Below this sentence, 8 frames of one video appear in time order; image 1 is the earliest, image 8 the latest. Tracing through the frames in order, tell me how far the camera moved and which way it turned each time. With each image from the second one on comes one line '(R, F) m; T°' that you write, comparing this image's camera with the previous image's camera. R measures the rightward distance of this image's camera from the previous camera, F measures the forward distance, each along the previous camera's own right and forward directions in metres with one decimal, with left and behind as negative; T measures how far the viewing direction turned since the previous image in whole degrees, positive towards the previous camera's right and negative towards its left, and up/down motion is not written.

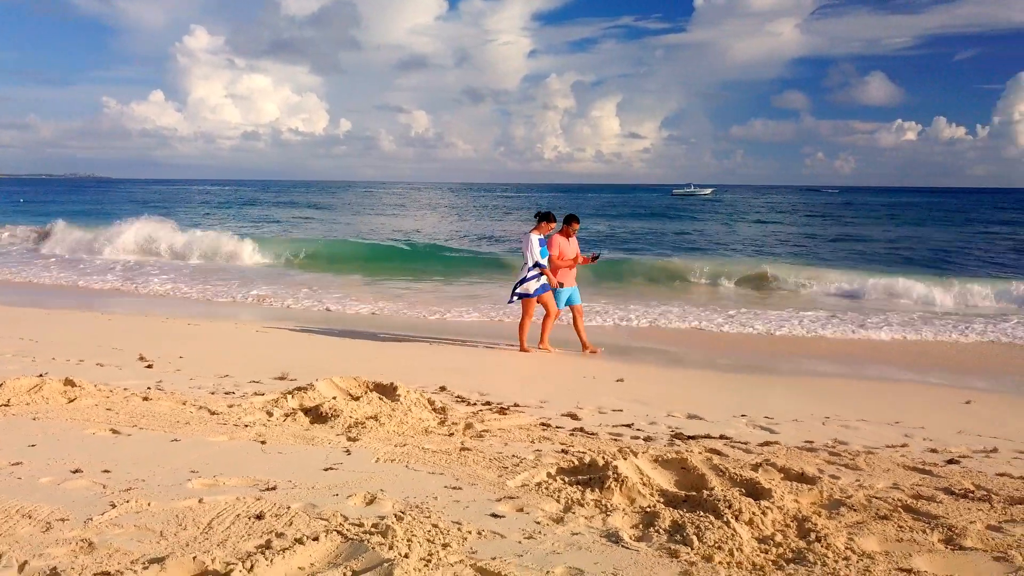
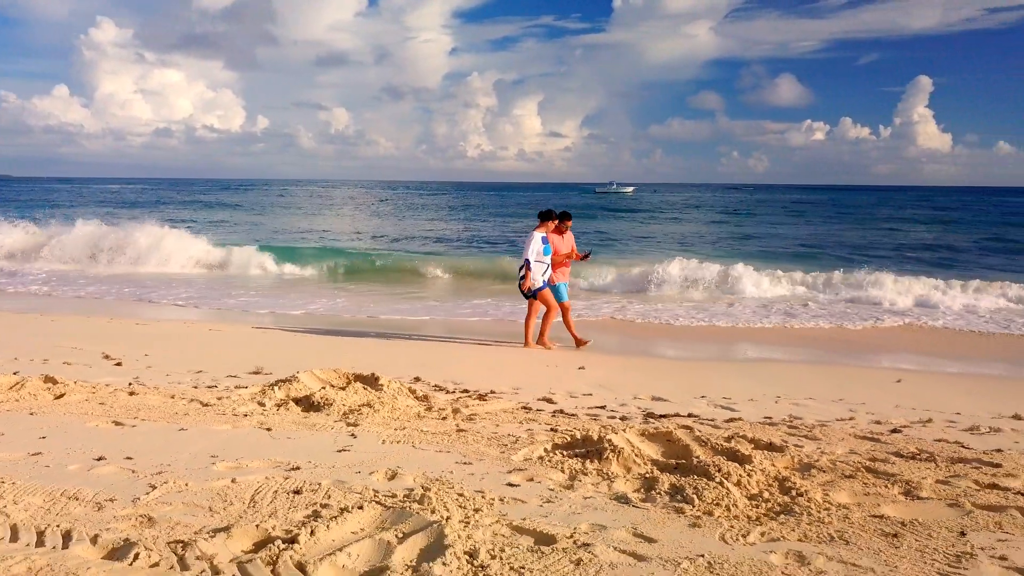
(-0.3, -0.2) m; +5°
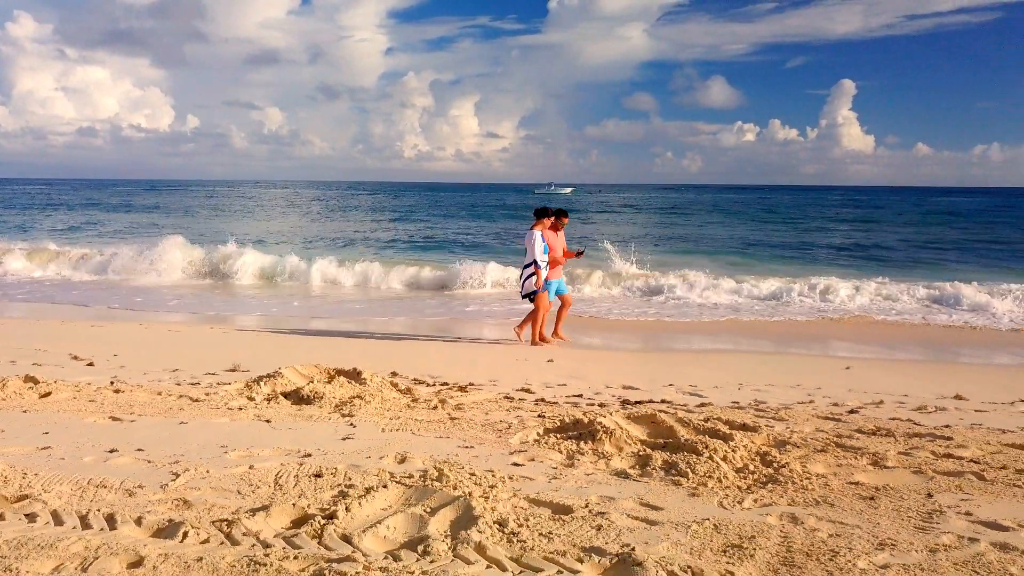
(-0.3, -0.2) m; +4°
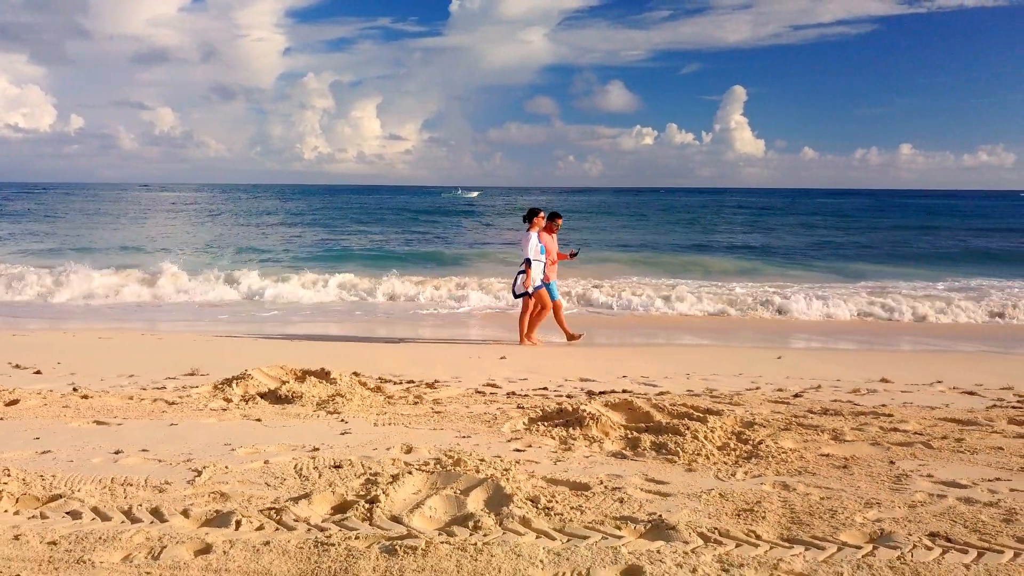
(-0.4, -0.2) m; +7°
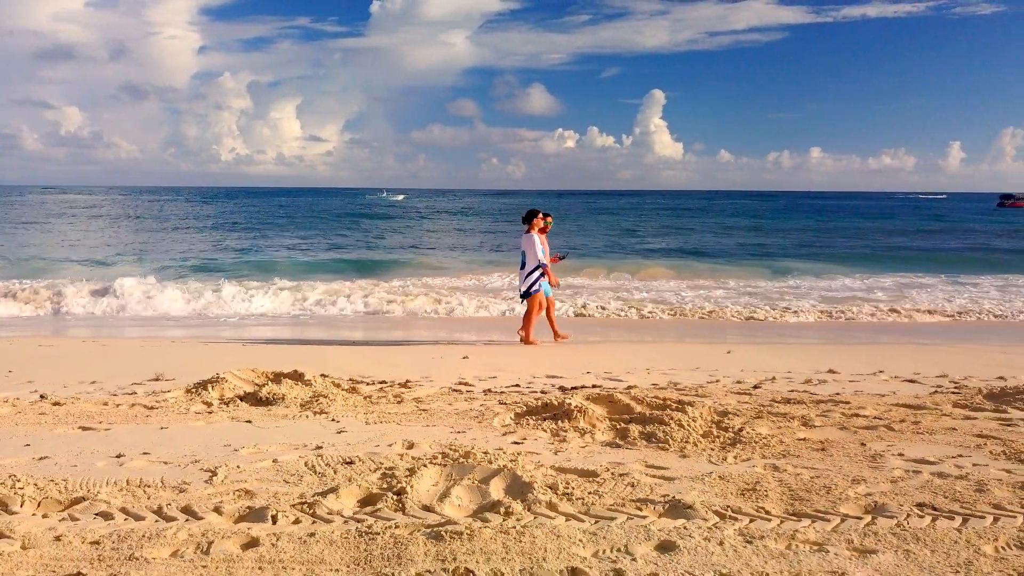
(-0.3, -0.1) m; +5°
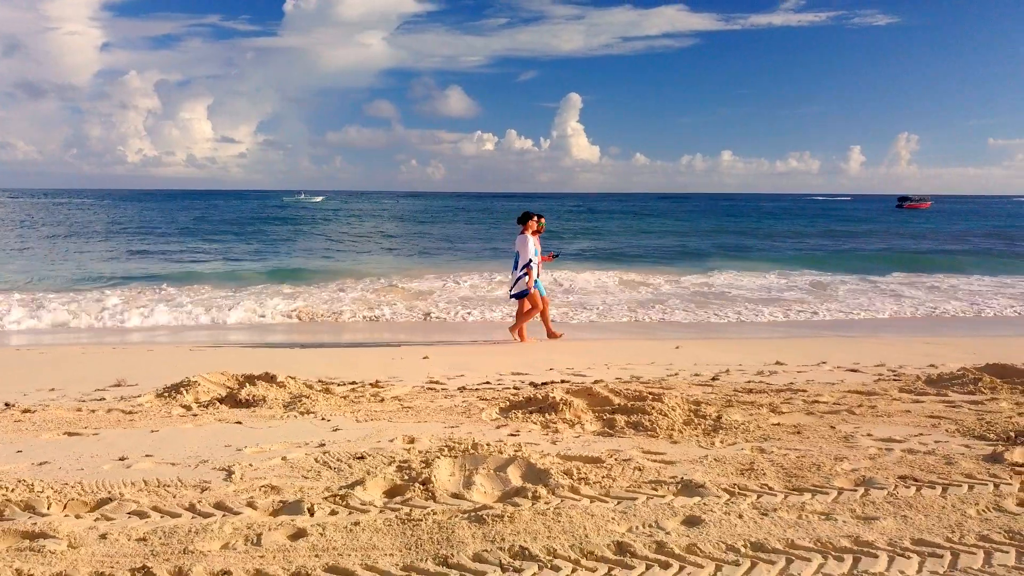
(-0.3, -0.1) m; +6°
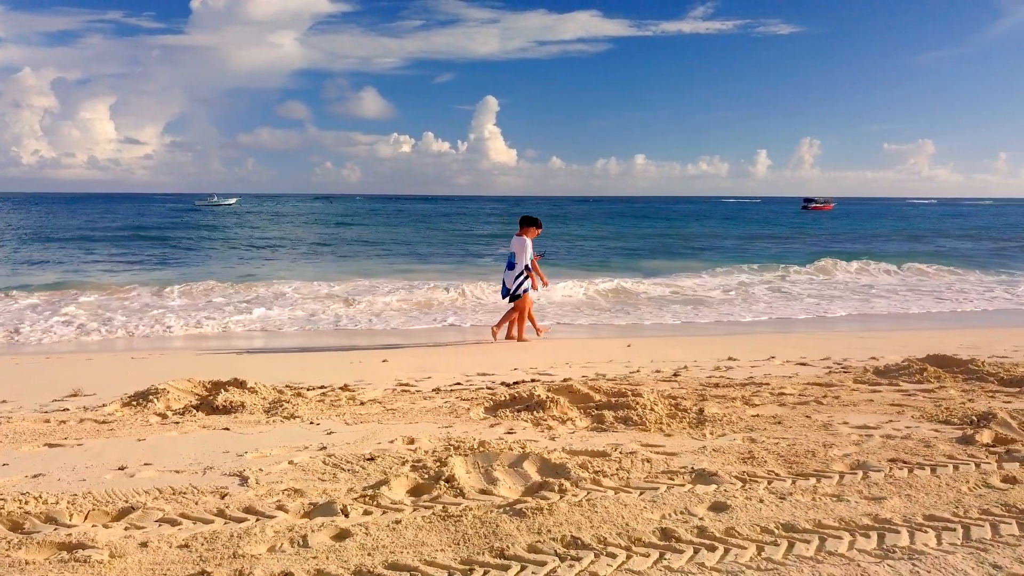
(-0.4, 0.0) m; +6°
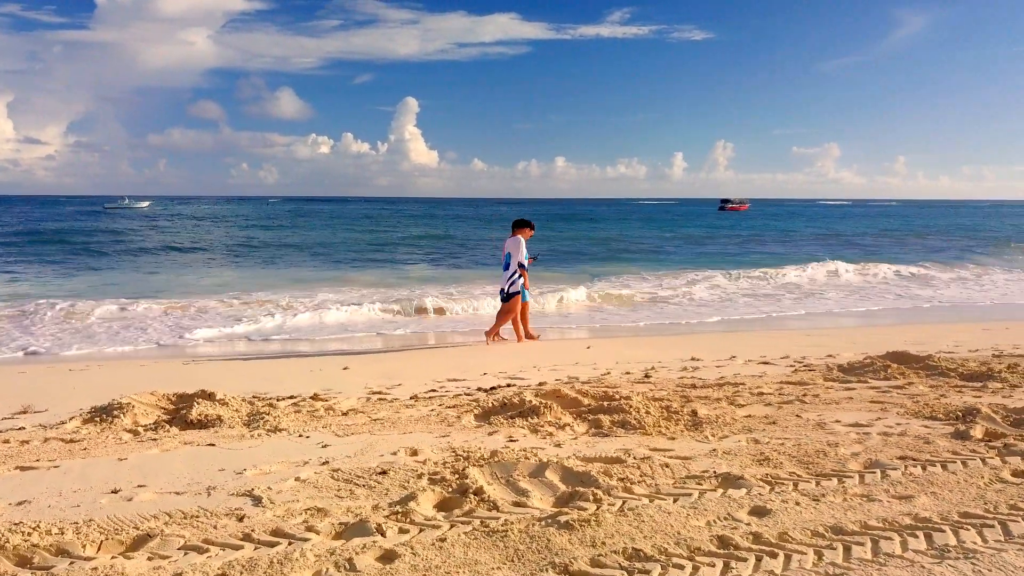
(-0.4, +0.1) m; +5°
